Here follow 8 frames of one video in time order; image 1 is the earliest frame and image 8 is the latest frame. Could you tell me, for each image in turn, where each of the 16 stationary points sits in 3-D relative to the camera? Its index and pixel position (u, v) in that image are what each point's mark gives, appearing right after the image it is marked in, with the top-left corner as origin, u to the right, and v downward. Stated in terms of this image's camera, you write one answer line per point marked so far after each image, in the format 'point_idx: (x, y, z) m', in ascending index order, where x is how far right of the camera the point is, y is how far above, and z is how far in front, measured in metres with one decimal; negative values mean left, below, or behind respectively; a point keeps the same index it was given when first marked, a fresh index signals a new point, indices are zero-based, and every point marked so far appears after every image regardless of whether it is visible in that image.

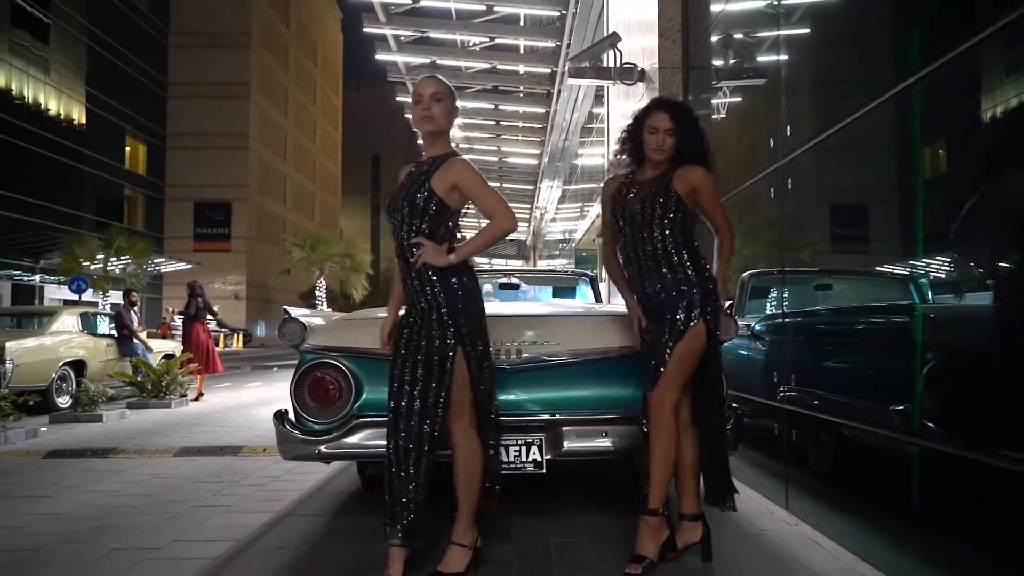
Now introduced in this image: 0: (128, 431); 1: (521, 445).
0: (-4.1, -1.5, +8.8) m
1: (0.0, -0.7, +3.7) m
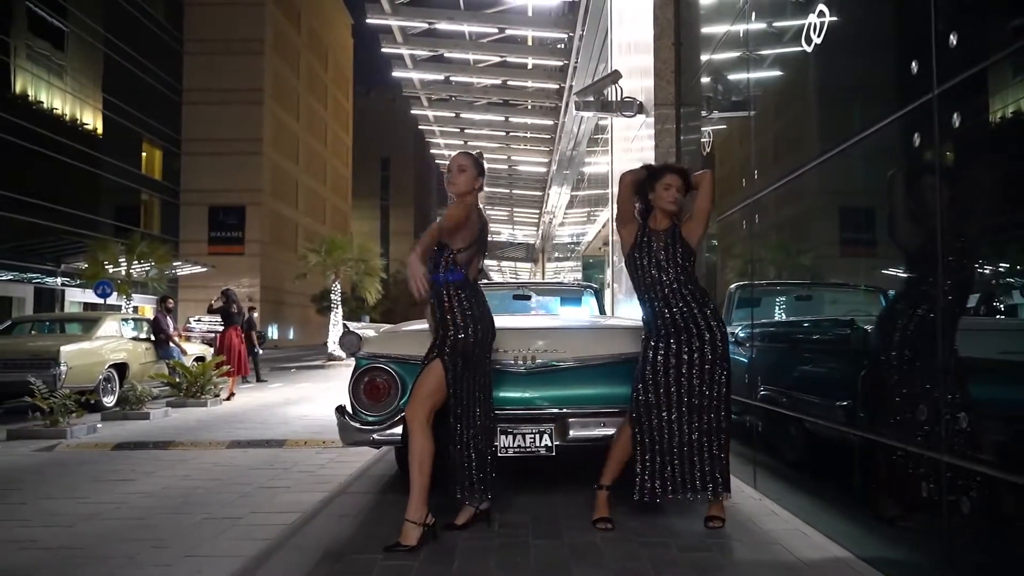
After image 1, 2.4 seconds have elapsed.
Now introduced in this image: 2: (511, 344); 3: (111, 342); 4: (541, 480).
0: (-4.0, -1.6, +9.7) m
1: (+0.1, -0.8, +4.6) m
2: (0.0, -0.3, +4.7) m
3: (-6.0, -0.8, +12.5) m
4: (+0.2, -1.4, +6.0) m
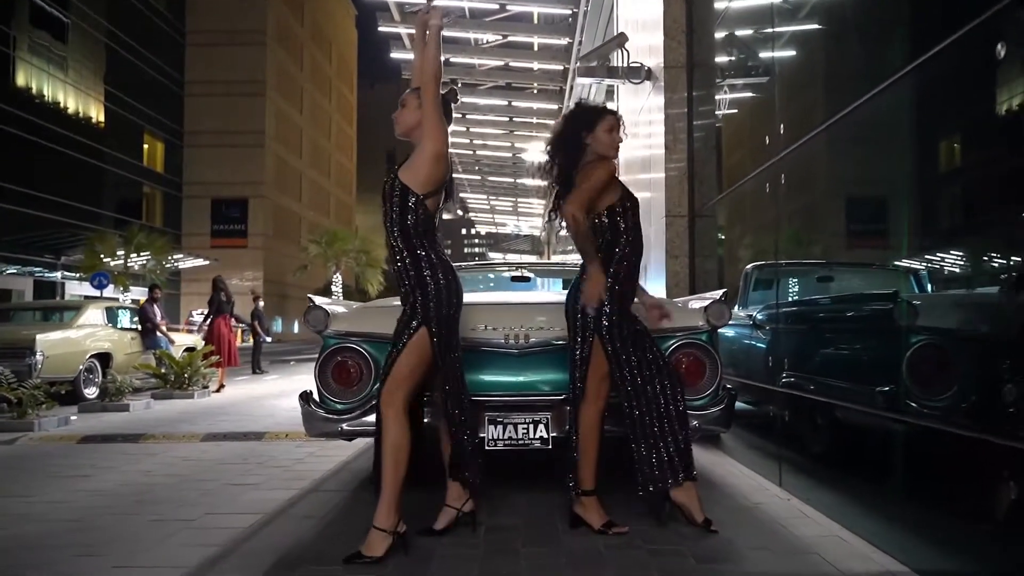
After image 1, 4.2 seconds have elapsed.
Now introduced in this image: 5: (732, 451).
0: (-4.0, -1.5, +9.1) m
1: (+0.1, -0.7, +4.0) m
2: (-0.1, -0.2, +4.1) m
3: (-6.0, -0.6, +12.0) m
4: (+0.2, -1.2, +5.4) m
5: (+1.8, -1.3, +6.7) m
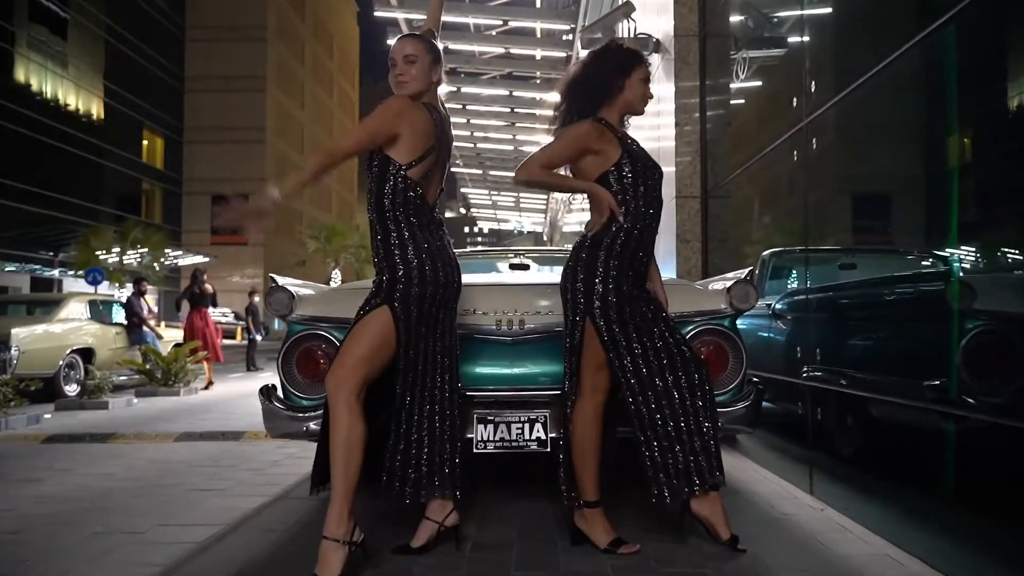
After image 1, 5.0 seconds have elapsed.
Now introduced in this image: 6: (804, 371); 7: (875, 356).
0: (-4.0, -1.4, +8.6) m
1: (0.0, -0.6, +3.5) m
2: (-0.1, -0.1, +3.6) m
3: (-6.0, -0.5, +11.5) m
4: (+0.1, -1.1, +4.9) m
5: (+1.8, -1.2, +6.2) m
6: (+1.8, -0.5, +5.2) m
7: (+1.9, -0.3, +4.2) m
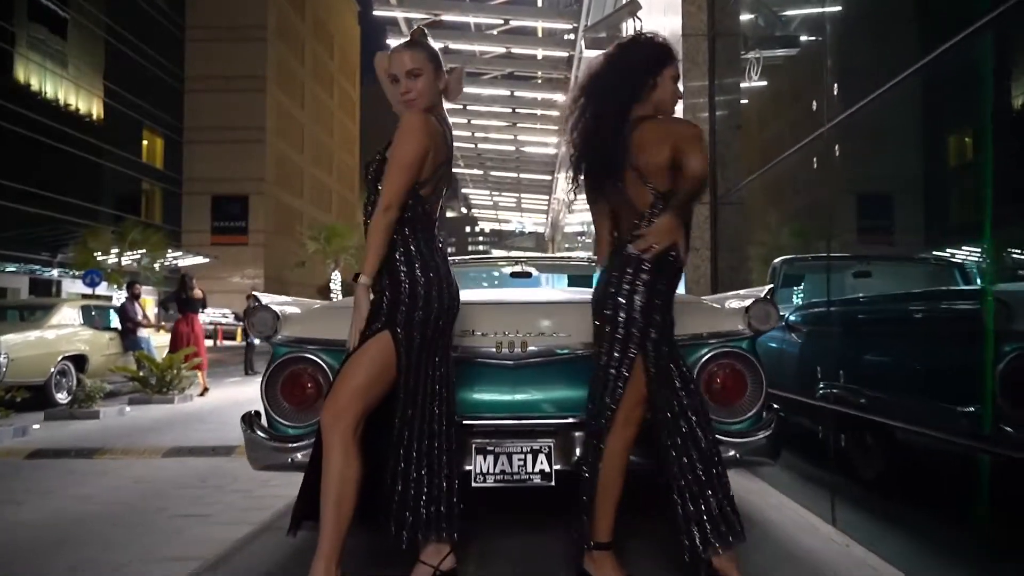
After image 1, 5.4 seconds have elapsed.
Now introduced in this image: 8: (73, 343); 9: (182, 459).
0: (-4.0, -1.4, +8.4) m
1: (+0.1, -0.6, +3.2) m
2: (-0.1, -0.1, +3.3) m
3: (-6.0, -0.6, +11.3) m
4: (+0.2, -1.2, +4.7) m
5: (+1.8, -1.3, +5.9) m
6: (+1.8, -0.6, +4.9) m
7: (+1.9, -0.4, +4.0) m
8: (-6.0, -0.7, +11.2) m
9: (-2.5, -1.3, +6.2) m
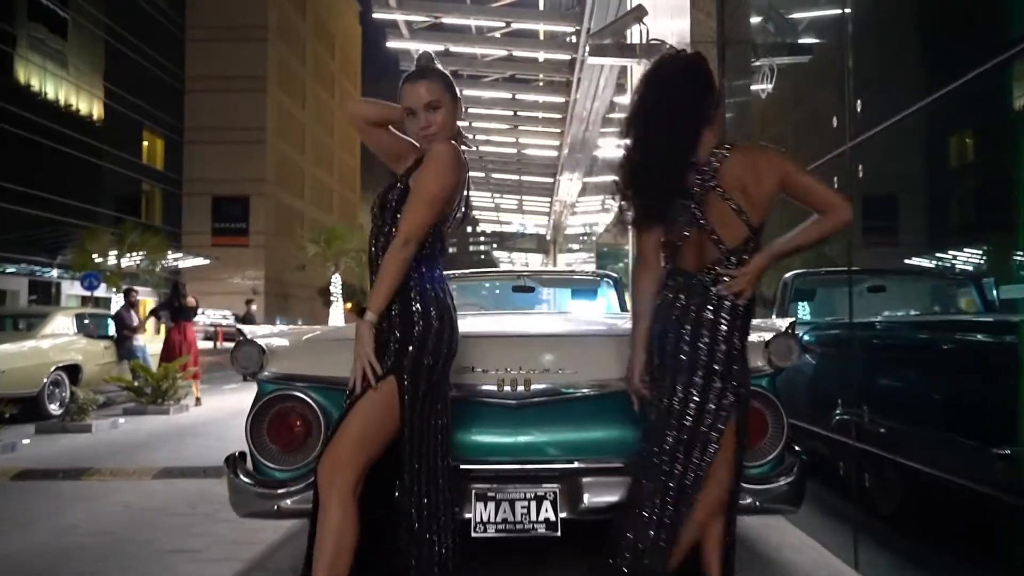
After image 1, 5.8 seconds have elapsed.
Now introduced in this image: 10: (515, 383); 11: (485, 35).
0: (-3.9, -1.6, +8.2) m
1: (+0.1, -0.8, +3.0) m
2: (-0.1, -0.3, +3.1) m
3: (-6.0, -0.7, +11.1) m
4: (+0.2, -1.3, +4.5) m
5: (+1.8, -1.4, +5.7) m
6: (+1.8, -0.7, +4.7) m
7: (+1.9, -0.5, +3.8) m
8: (-5.9, -0.9, +11.0) m
9: (-2.5, -1.4, +6.0) m
10: (0.0, -0.3, +3.1) m
11: (-0.5, +4.6, +14.9) m
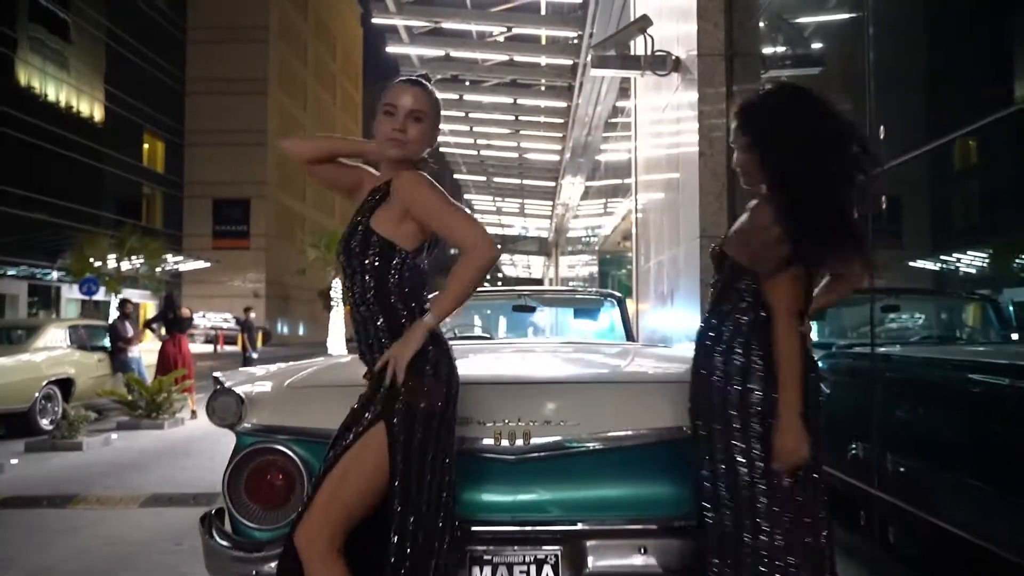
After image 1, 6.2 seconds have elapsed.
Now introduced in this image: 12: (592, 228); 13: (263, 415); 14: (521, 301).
0: (-3.9, -1.7, +8.0) m
1: (+0.1, -0.9, +2.8) m
2: (-0.1, -0.4, +2.9) m
3: (-6.0, -0.9, +10.9) m
4: (+0.2, -1.5, +4.2) m
5: (+1.8, -1.6, +5.5) m
6: (+1.8, -0.9, +4.5) m
7: (+1.9, -0.7, +3.5) m
8: (-5.9, -1.0, +10.8) m
9: (-2.5, -1.6, +5.8) m
10: (0.0, -0.5, +2.9) m
11: (-0.5, +4.4, +14.6) m
12: (+1.8, +1.4, +18.7) m
13: (-0.8, -0.4, +2.8) m
14: (+0.1, -0.1, +5.5) m
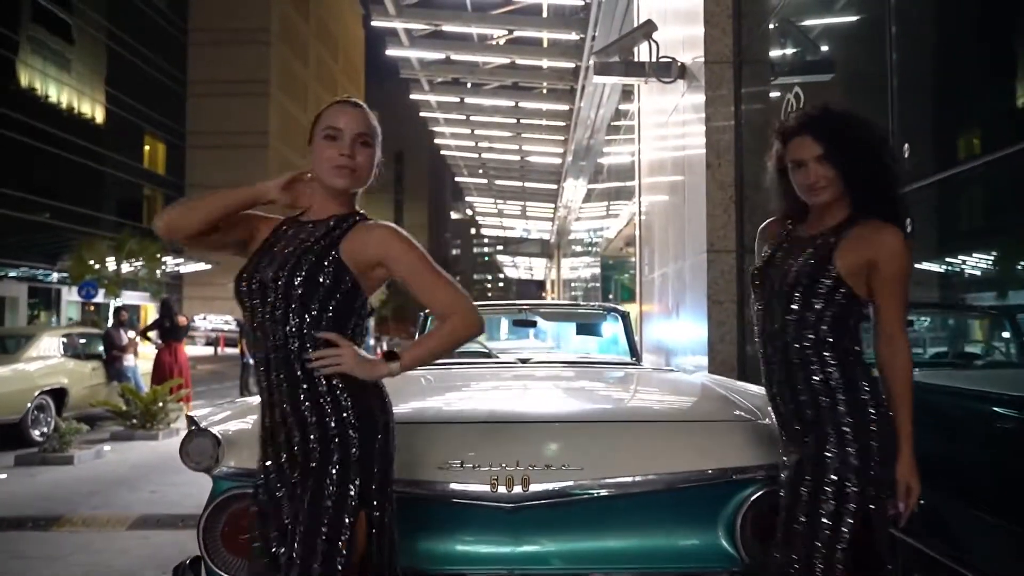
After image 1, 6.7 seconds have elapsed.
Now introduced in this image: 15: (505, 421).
0: (-3.9, -1.8, +7.8) m
1: (0.0, -1.0, +2.6) m
2: (-0.1, -0.5, +2.7) m
3: (-5.9, -1.0, +10.7) m
4: (+0.2, -1.6, +4.0) m
5: (+1.8, -1.7, +5.3) m
6: (+1.8, -1.0, +4.3) m
7: (+1.9, -0.8, +3.3) m
8: (-5.9, -1.1, +10.6) m
9: (-2.5, -1.7, +5.6) m
10: (0.0, -0.6, +2.7) m
11: (-0.4, +4.3, +14.5) m
12: (+1.8, +1.3, +18.5) m
13: (-0.9, -0.5, +2.6) m
14: (+0.1, -0.2, +5.3) m
15: (0.0, -0.4, +2.8) m
